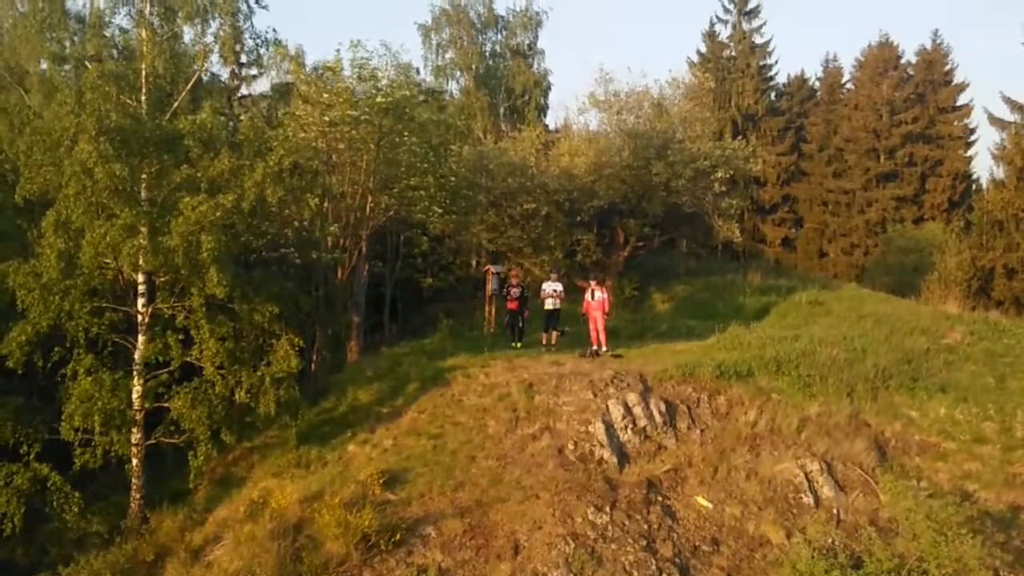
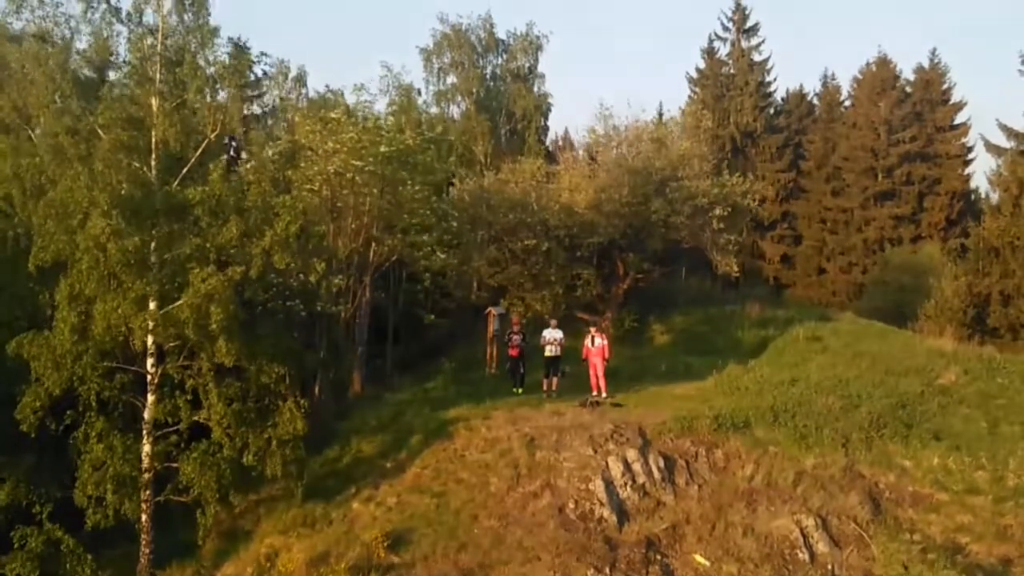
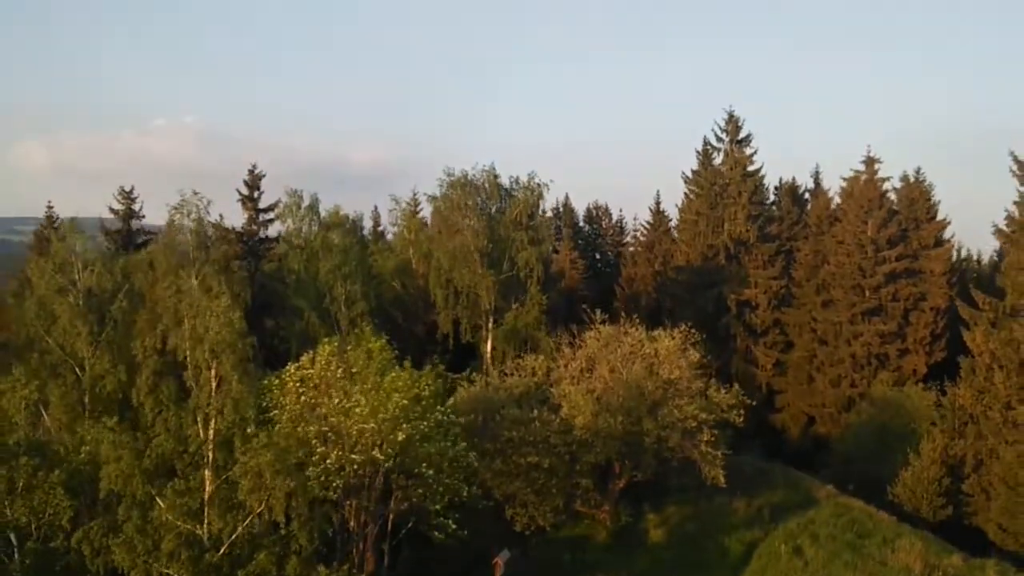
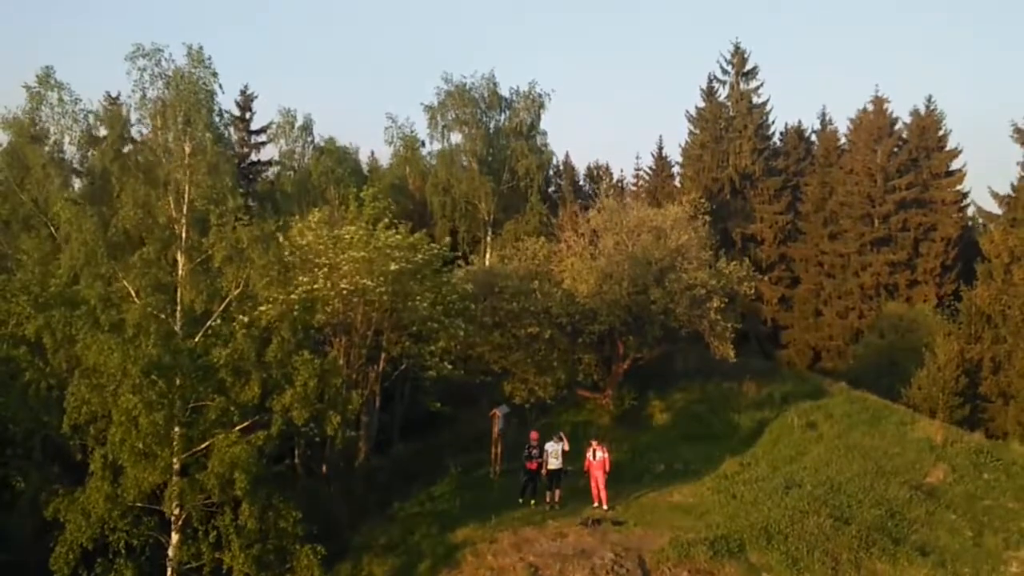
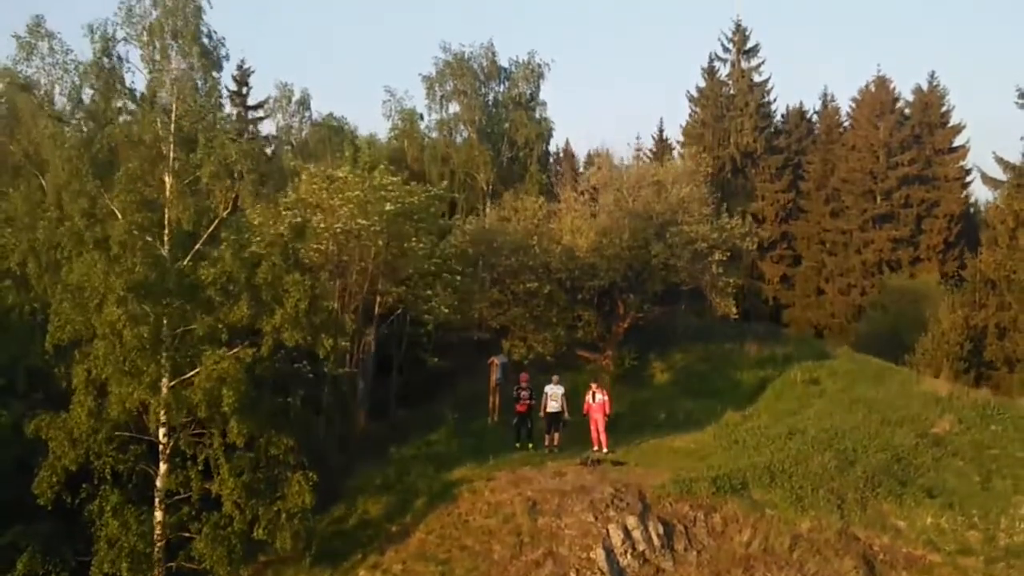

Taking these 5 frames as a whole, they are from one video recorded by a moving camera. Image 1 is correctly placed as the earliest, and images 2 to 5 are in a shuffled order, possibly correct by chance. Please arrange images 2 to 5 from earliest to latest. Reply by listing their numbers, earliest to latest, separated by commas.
2, 5, 4, 3
